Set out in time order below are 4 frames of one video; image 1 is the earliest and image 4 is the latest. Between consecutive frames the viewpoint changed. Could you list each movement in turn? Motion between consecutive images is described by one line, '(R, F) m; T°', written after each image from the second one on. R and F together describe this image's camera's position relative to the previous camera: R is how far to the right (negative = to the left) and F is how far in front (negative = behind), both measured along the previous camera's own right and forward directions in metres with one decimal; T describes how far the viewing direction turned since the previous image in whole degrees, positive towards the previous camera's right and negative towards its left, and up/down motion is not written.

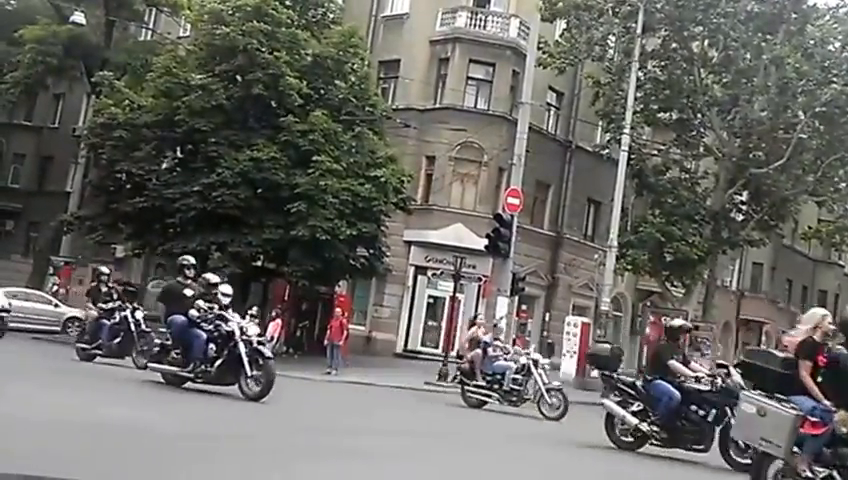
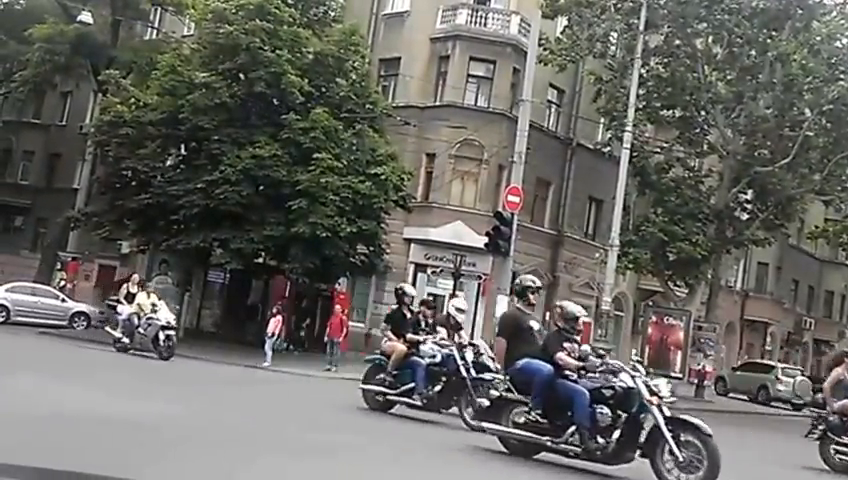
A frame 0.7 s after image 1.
(+1.5, 0.0) m; -3°
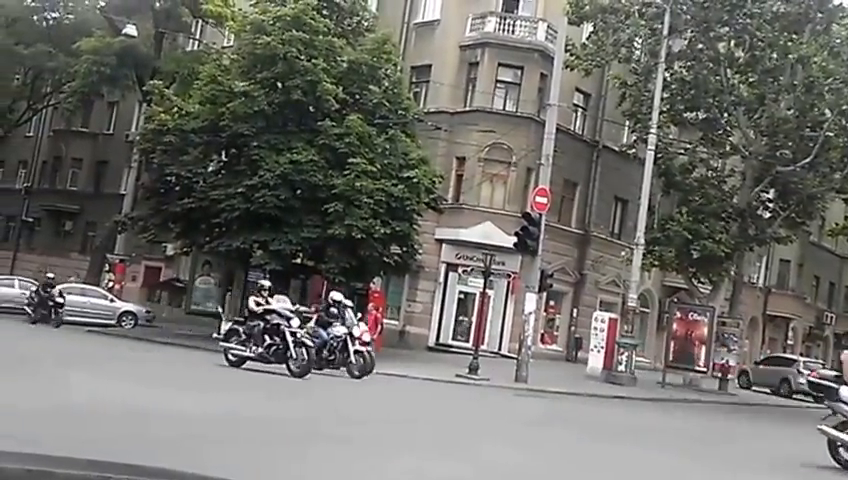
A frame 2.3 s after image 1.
(0.0, -1.2) m; -2°
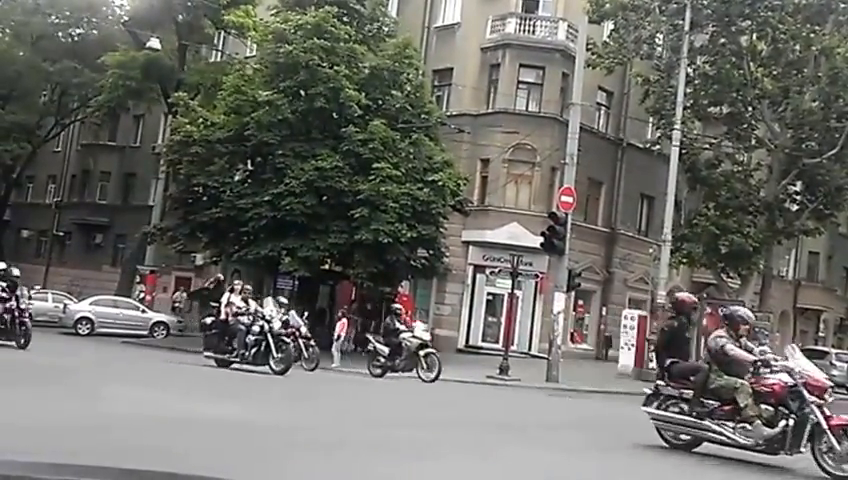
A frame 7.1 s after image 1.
(-0.1, -0.1) m; -1°
